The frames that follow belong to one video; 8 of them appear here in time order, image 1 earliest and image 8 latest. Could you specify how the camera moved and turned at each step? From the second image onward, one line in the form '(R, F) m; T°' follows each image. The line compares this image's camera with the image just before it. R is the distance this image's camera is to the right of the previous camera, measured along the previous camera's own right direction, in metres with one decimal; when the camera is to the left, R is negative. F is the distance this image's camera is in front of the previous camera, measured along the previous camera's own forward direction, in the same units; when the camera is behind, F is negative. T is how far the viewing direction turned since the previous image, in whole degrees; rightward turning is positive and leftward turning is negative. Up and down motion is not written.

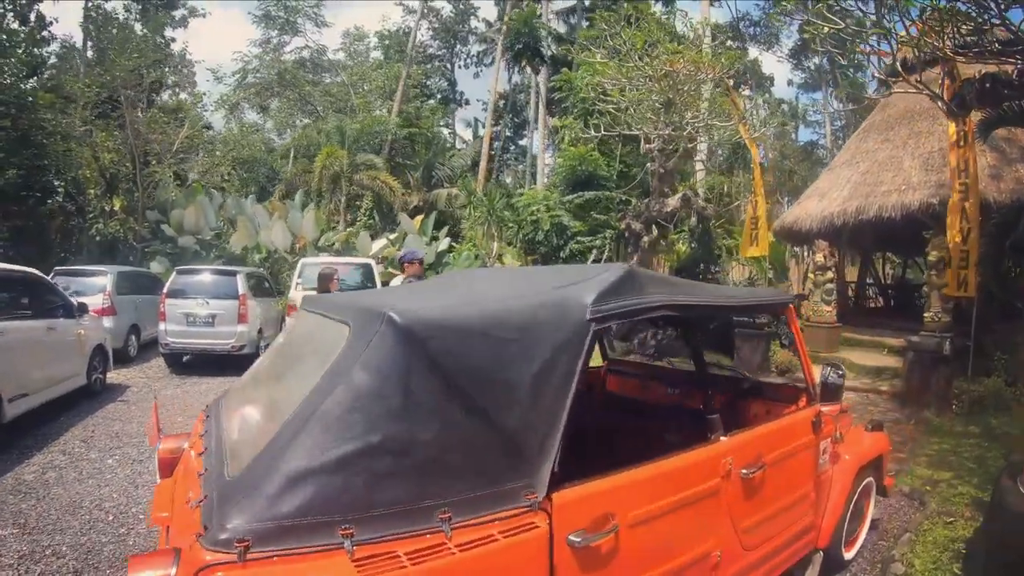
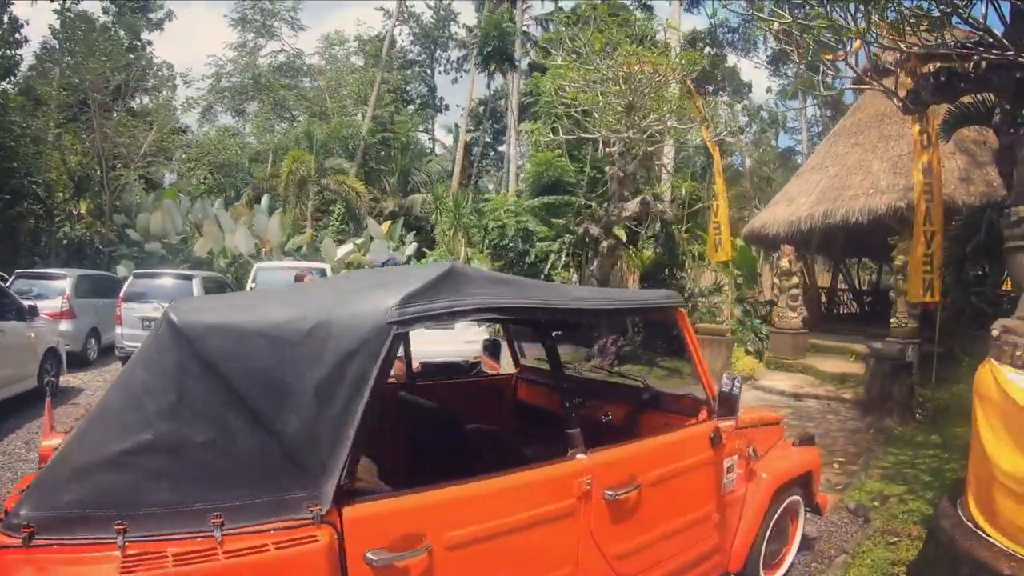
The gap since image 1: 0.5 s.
(+0.3, +0.3) m; +1°
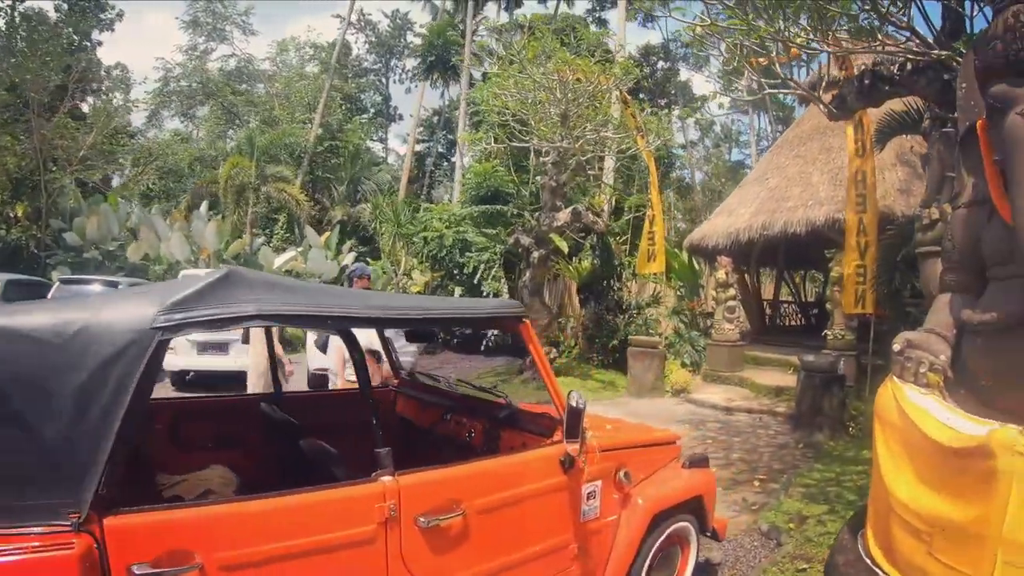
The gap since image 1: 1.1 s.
(+0.3, +0.3) m; +3°
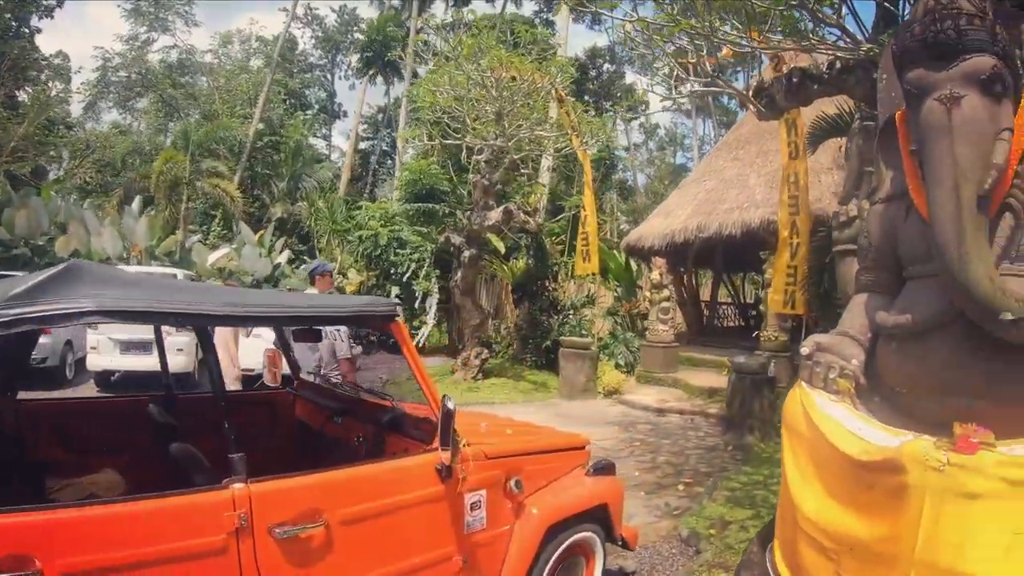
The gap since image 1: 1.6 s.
(+0.2, +0.2) m; +4°
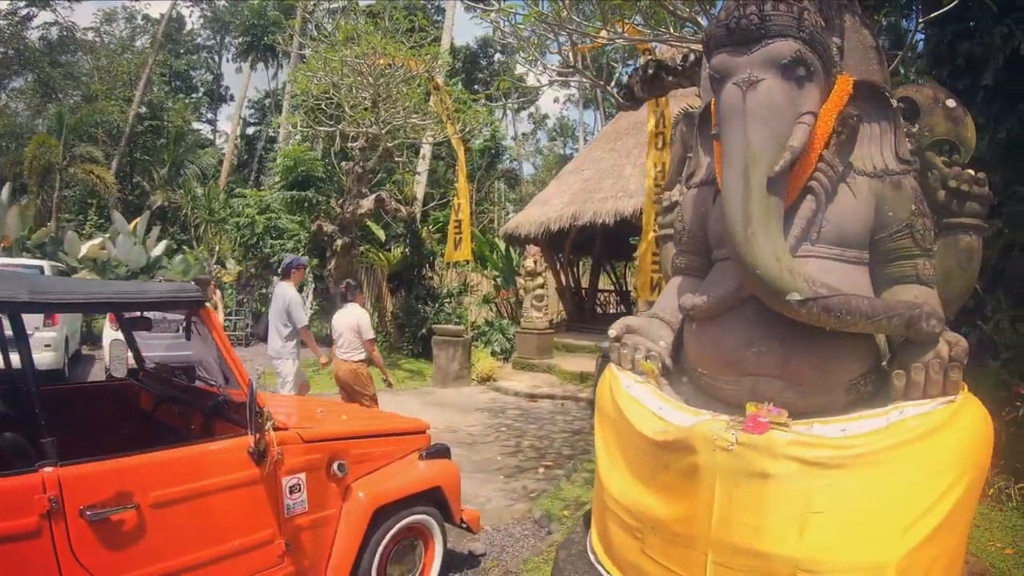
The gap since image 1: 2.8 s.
(+0.4, +0.1) m; +7°
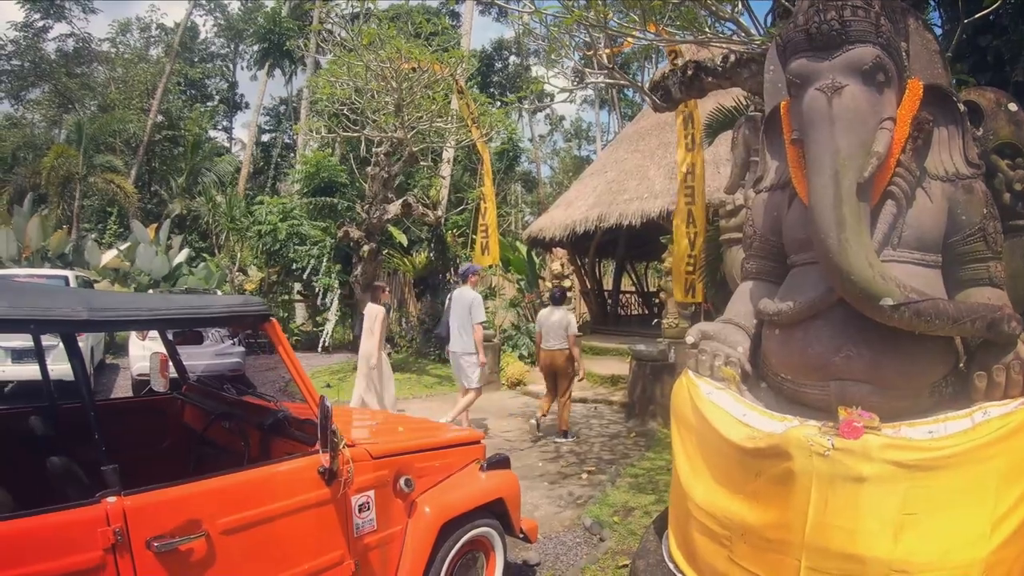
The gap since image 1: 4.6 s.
(-0.2, 0.0) m; 0°
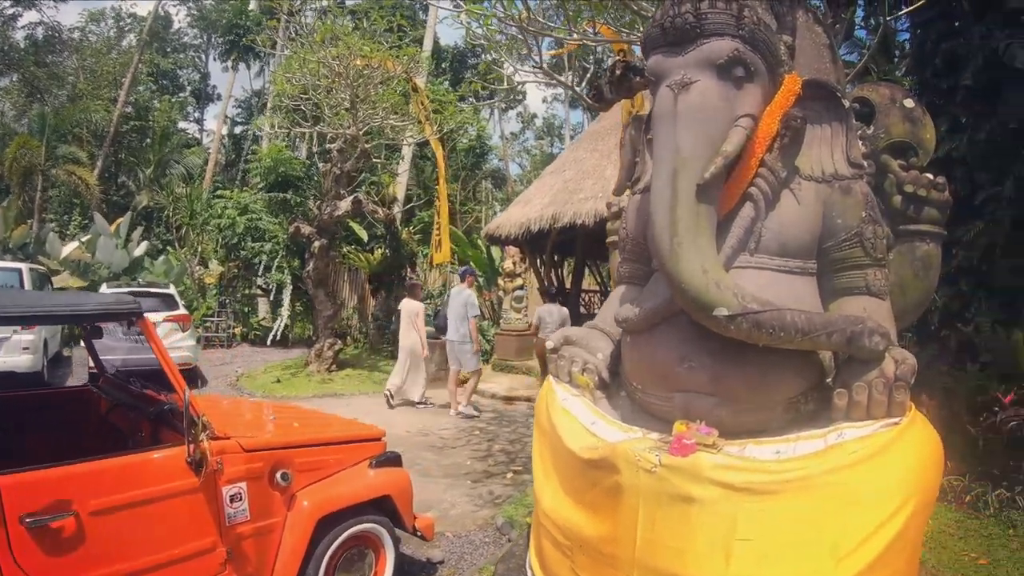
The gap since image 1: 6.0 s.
(+0.4, +0.1) m; 0°
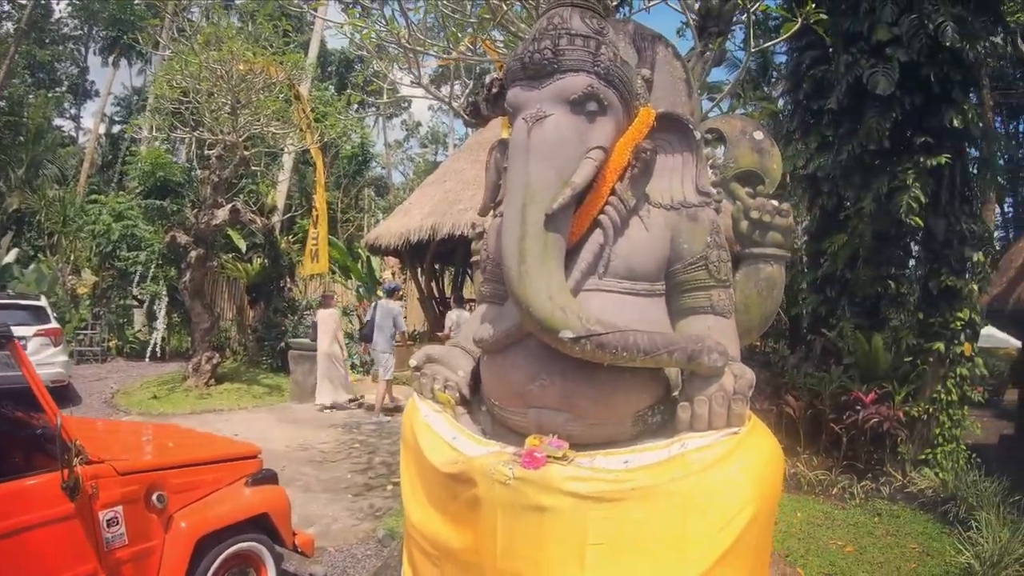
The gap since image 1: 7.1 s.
(+0.1, -0.1) m; +7°
